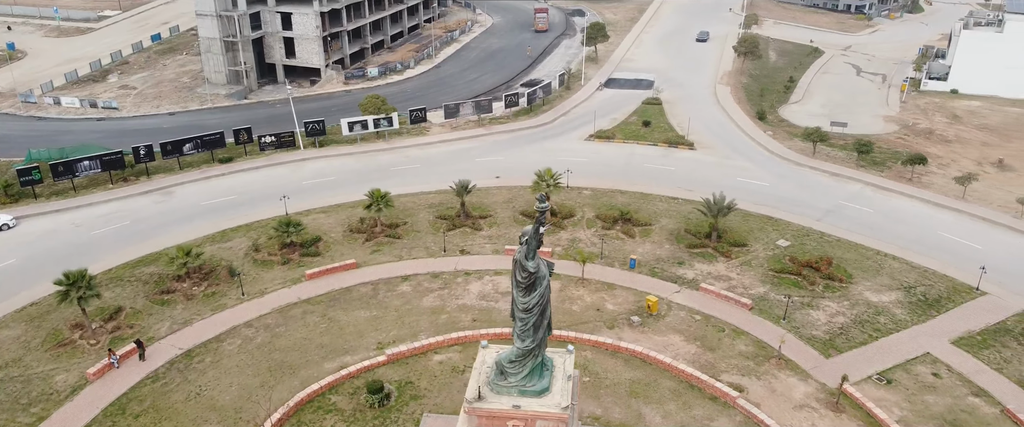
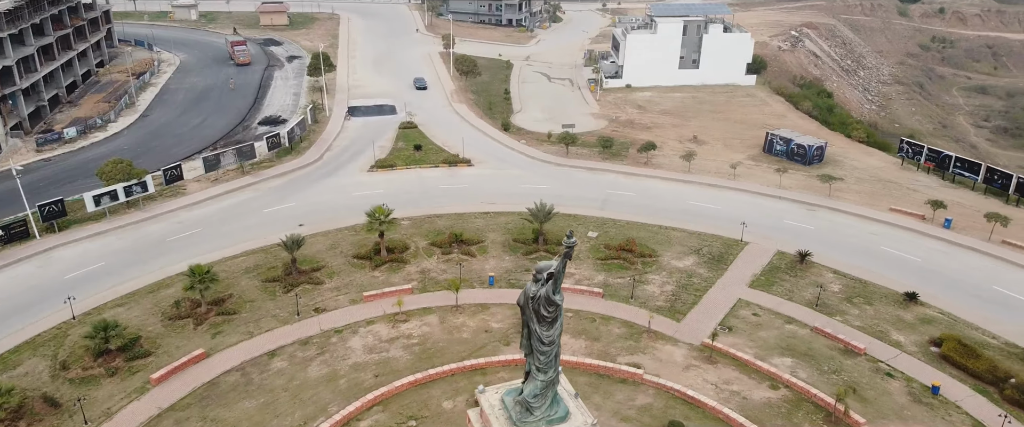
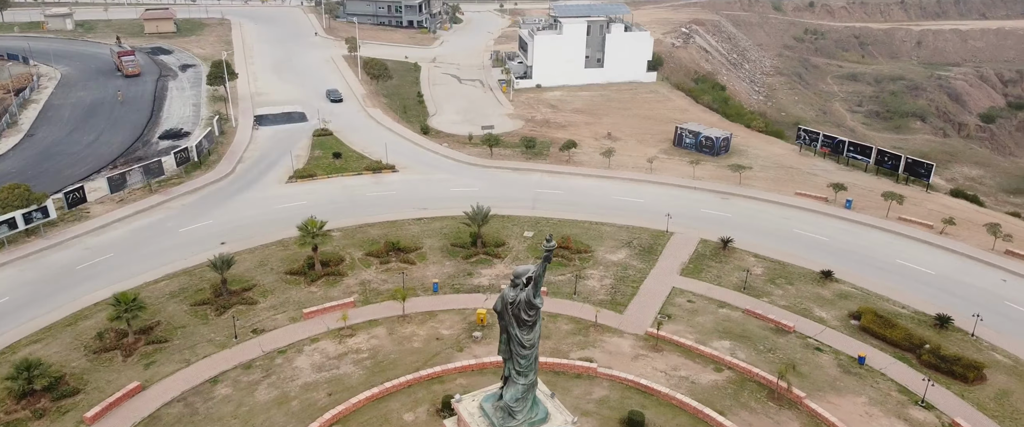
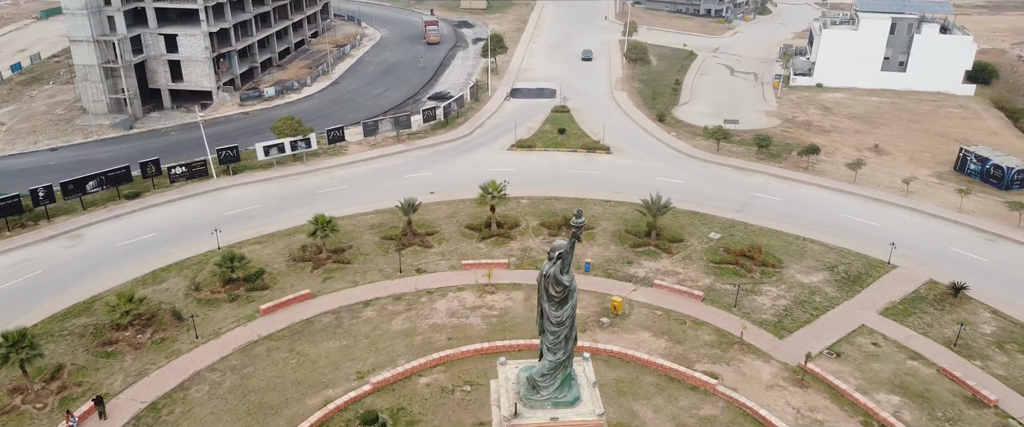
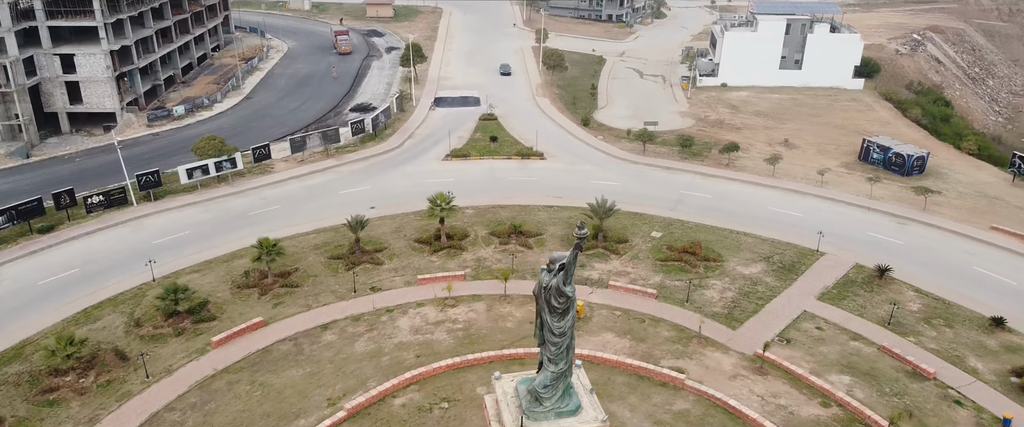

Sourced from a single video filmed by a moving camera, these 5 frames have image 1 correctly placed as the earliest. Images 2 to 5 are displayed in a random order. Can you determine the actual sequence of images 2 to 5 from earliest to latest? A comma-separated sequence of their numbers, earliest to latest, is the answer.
4, 5, 2, 3
